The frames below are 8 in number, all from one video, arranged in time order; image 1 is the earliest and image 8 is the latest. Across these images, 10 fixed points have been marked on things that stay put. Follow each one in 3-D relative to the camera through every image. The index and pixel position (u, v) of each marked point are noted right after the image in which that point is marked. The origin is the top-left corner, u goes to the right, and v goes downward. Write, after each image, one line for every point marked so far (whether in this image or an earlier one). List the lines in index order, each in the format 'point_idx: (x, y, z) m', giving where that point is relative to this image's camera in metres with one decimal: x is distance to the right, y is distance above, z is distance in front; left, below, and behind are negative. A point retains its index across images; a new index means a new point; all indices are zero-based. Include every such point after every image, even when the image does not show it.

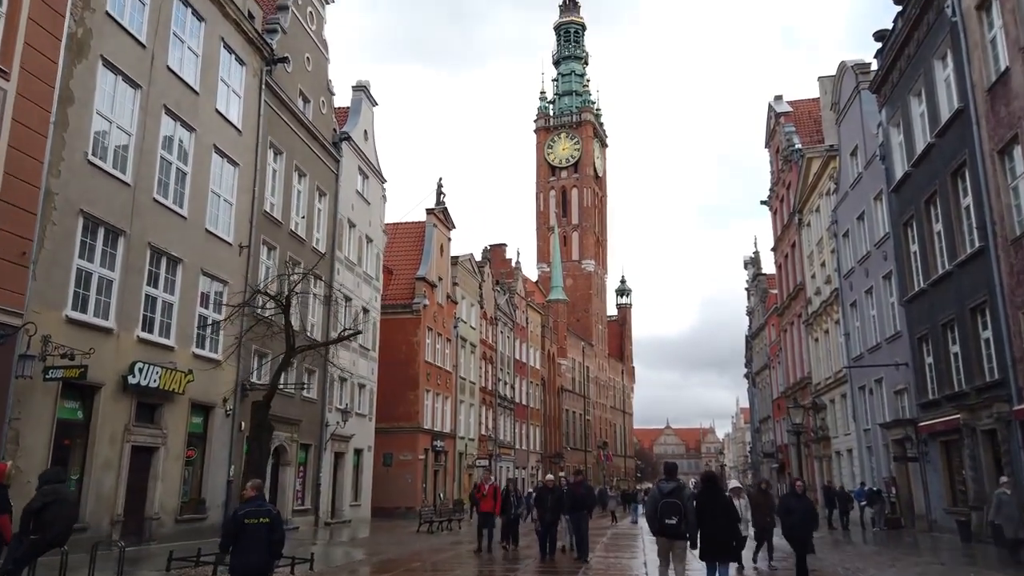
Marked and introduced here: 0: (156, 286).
0: (-7.6, +0.1, +16.4) m
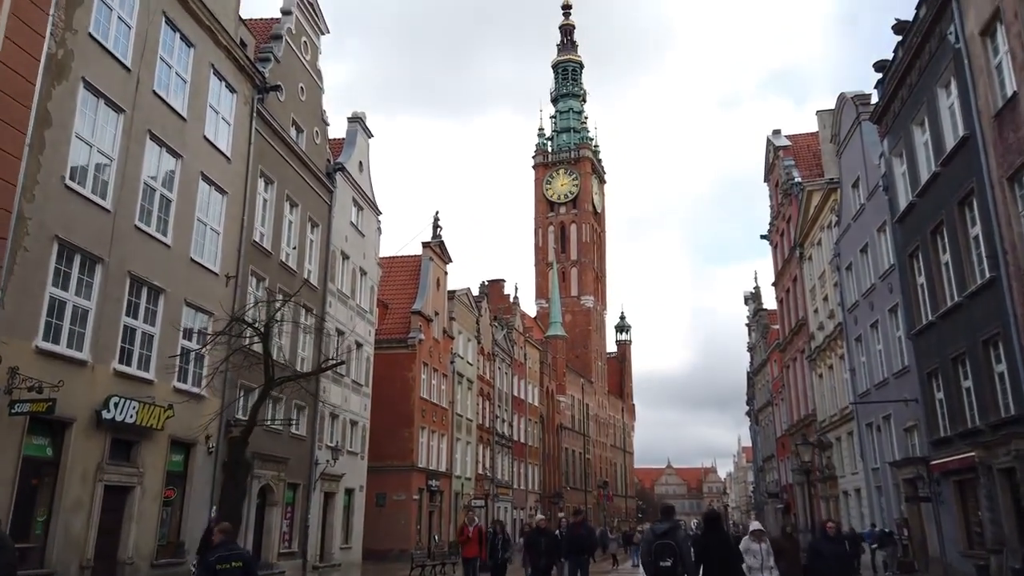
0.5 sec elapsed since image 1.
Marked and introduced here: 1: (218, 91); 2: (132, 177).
0: (-7.7, -0.6, +15.7) m
1: (-7.4, +4.9, +19.3) m
2: (-7.7, +2.3, +15.7) m
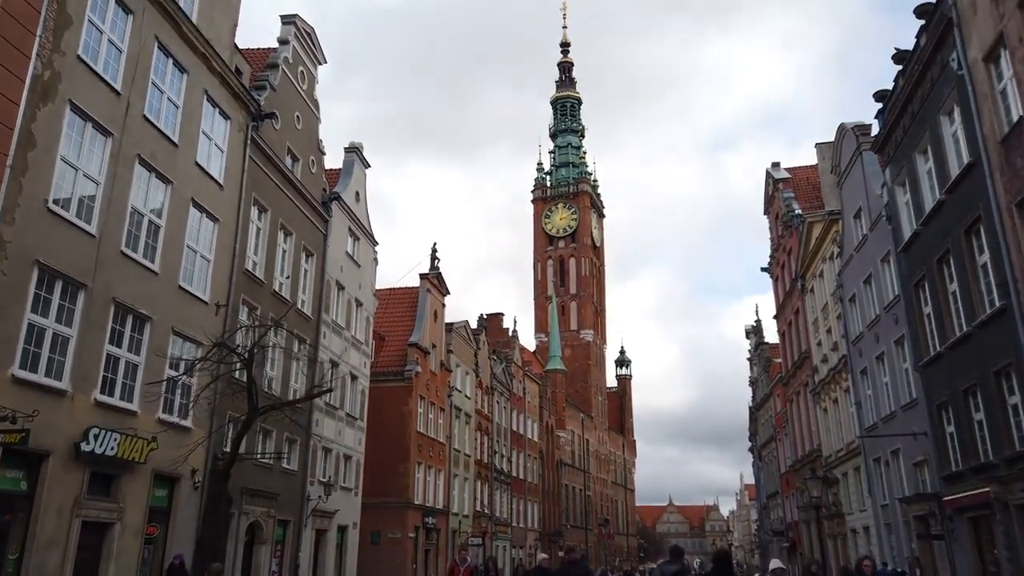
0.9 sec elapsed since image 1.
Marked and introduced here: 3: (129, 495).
0: (-7.7, -1.1, +15.2) m
1: (-7.5, +4.2, +19.1) m
2: (-7.8, +1.7, +15.3) m
3: (-7.6, -4.1, +15.2) m
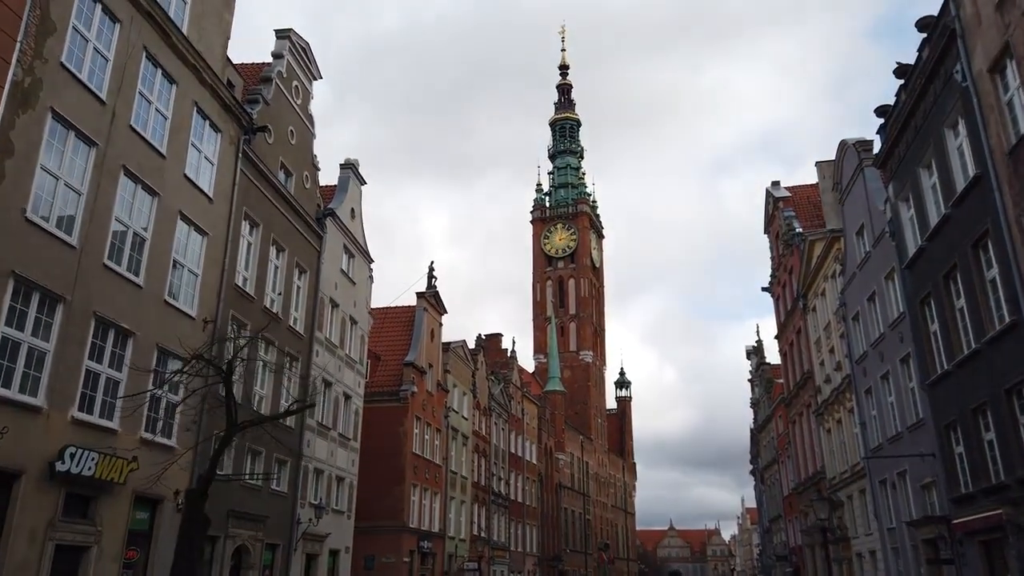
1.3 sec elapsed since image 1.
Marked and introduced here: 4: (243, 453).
0: (-7.8, -1.4, +14.7) m
1: (-7.6, +3.9, +18.7) m
2: (-7.9, +1.5, +14.8) m
3: (-7.7, -4.4, +14.6) m
4: (-6.9, -4.2, +19.8) m
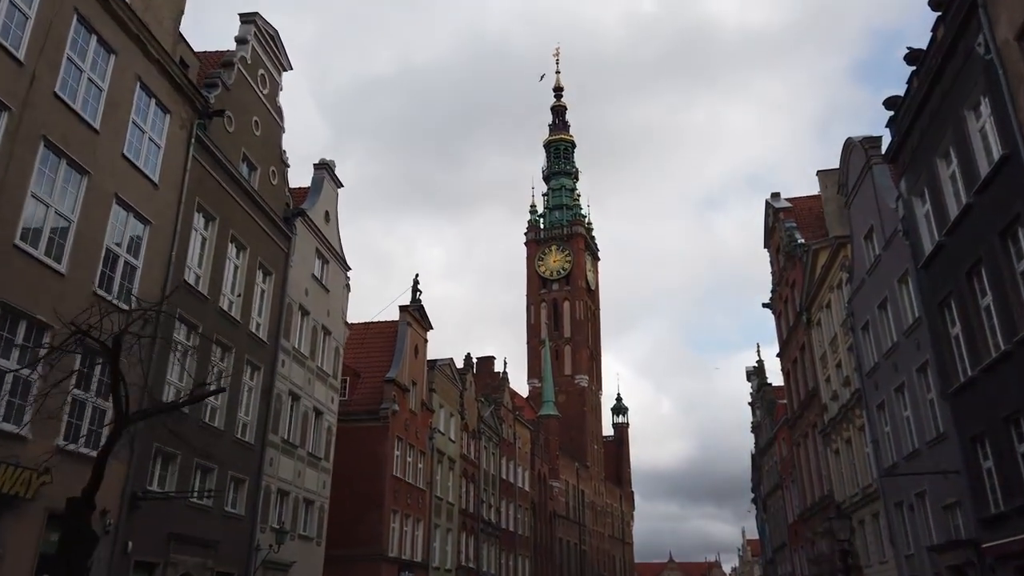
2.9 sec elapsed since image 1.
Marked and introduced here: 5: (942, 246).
0: (-8.3, -1.1, +12.7) m
1: (-8.0, +4.0, +16.9) m
2: (-8.4, +1.7, +13.0) m
3: (-8.1, -4.1, +12.5) m
4: (-7.4, -4.2, +17.7) m
5: (+10.9, +1.1, +19.6) m
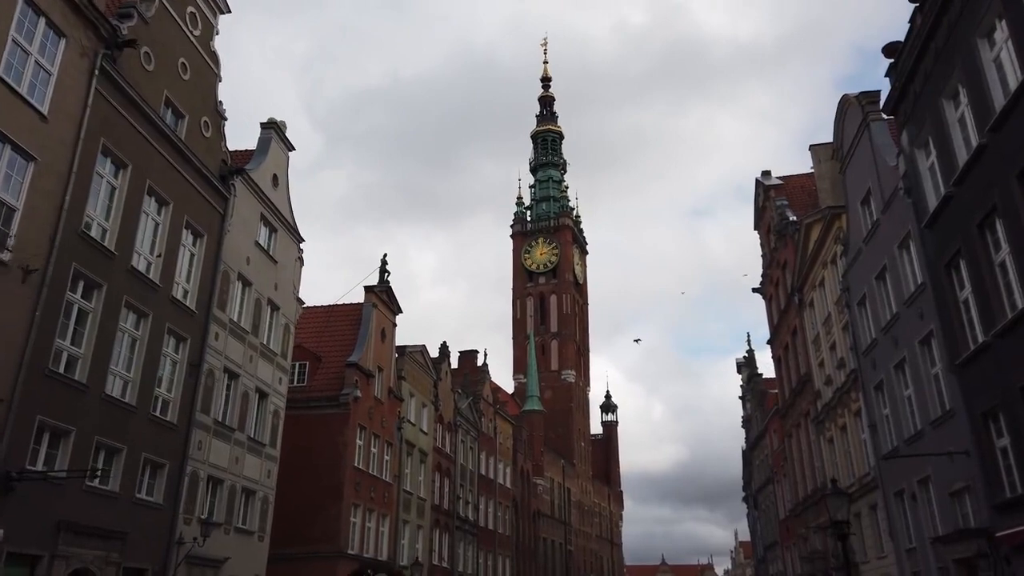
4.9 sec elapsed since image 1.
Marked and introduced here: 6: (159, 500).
0: (-9.3, -0.1, +10.4) m
1: (-9.1, +4.9, +14.6) m
2: (-9.4, +2.7, +10.6) m
3: (-9.1, -3.1, +10.2) m
4: (-8.4, -3.2, +15.3) m
5: (+9.9, +2.0, +17.4) m
6: (-8.1, -4.9, +17.7) m
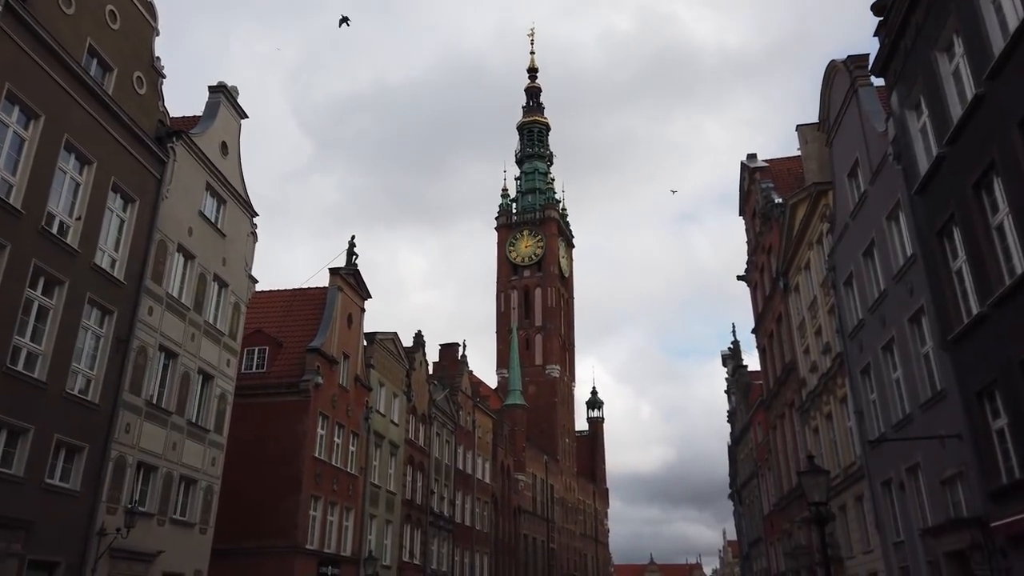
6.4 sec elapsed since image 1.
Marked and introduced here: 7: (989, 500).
0: (-10.2, +0.6, +8.7) m
1: (-10.0, +5.7, +13.0) m
2: (-10.3, +3.4, +9.0) m
3: (-10.0, -2.4, +8.5) m
4: (-9.4, -2.5, +13.7) m
5: (+8.9, +2.7, +16.0) m
6: (-9.1, -4.1, +16.1) m
7: (+9.2, -4.1, +14.8) m
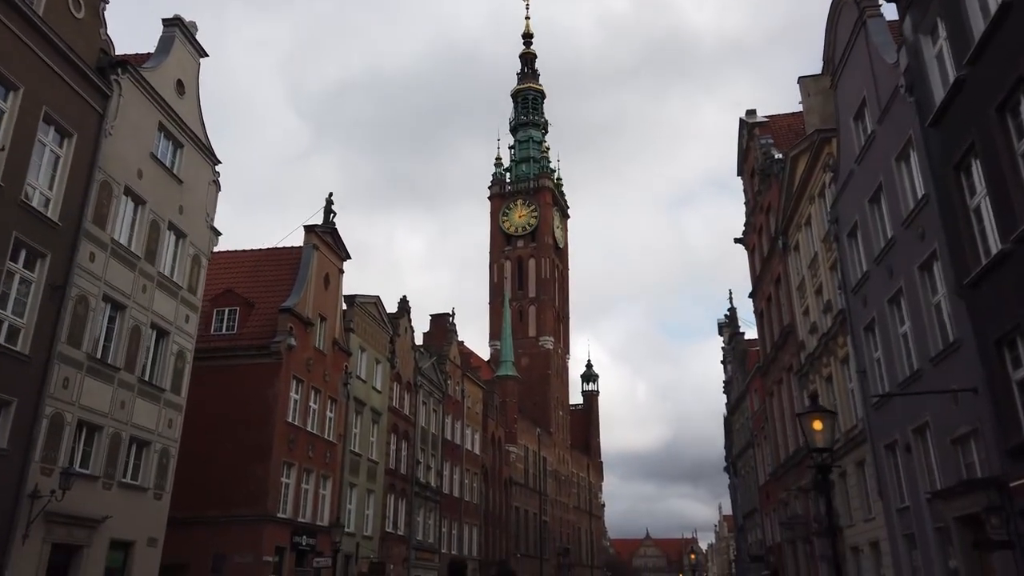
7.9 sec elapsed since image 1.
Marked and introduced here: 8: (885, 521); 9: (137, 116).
0: (-10.8, +1.6, +7.1) m
1: (-10.5, +6.7, +11.2) m
2: (-10.8, +4.4, +7.3) m
3: (-10.6, -1.4, +7.0) m
4: (-10.0, -1.4, +12.2) m
5: (+8.4, +3.8, +14.4) m
6: (-9.7, -3.0, +14.6) m
7: (+8.6, -3.0, +13.3) m
8: (+9.4, -5.8, +19.4) m
9: (-9.4, +4.3, +19.4) m
